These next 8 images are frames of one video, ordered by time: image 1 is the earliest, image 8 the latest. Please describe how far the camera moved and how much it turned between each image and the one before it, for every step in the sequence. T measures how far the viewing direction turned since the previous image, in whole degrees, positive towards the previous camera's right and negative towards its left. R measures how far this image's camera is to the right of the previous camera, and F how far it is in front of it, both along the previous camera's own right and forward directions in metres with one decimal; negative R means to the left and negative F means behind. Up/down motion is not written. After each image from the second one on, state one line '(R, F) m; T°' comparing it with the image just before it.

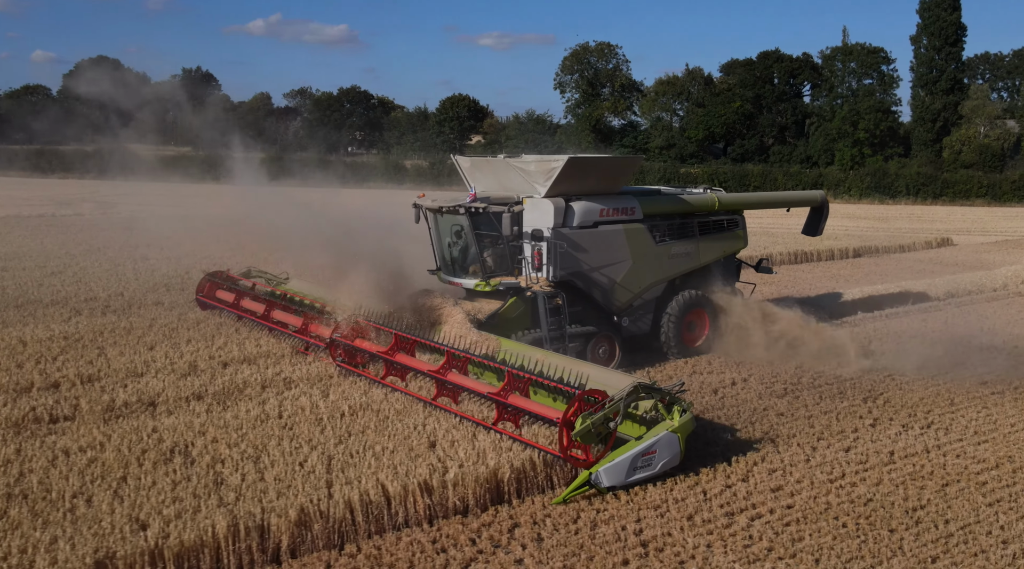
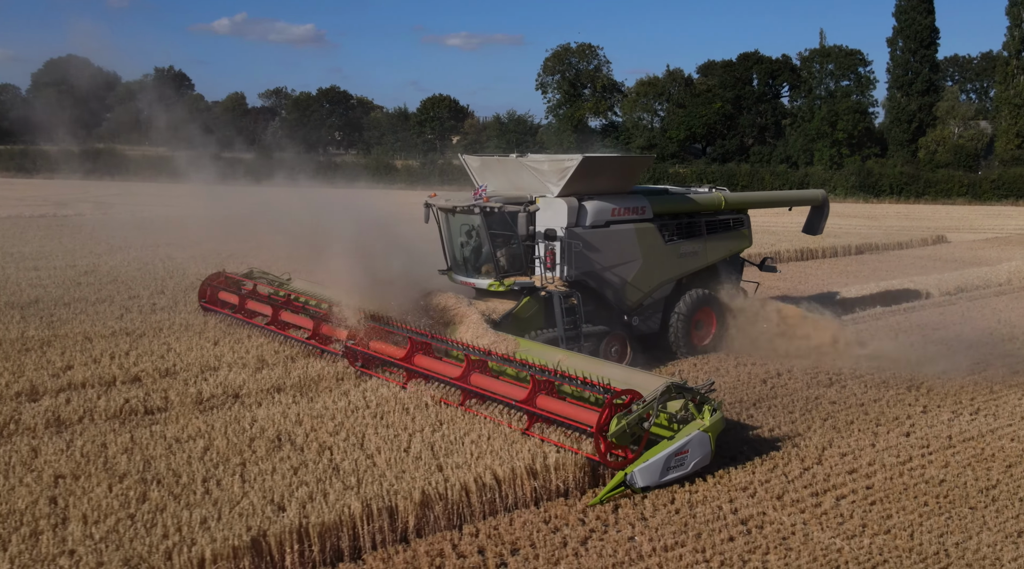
(-0.7, -0.2) m; +2°
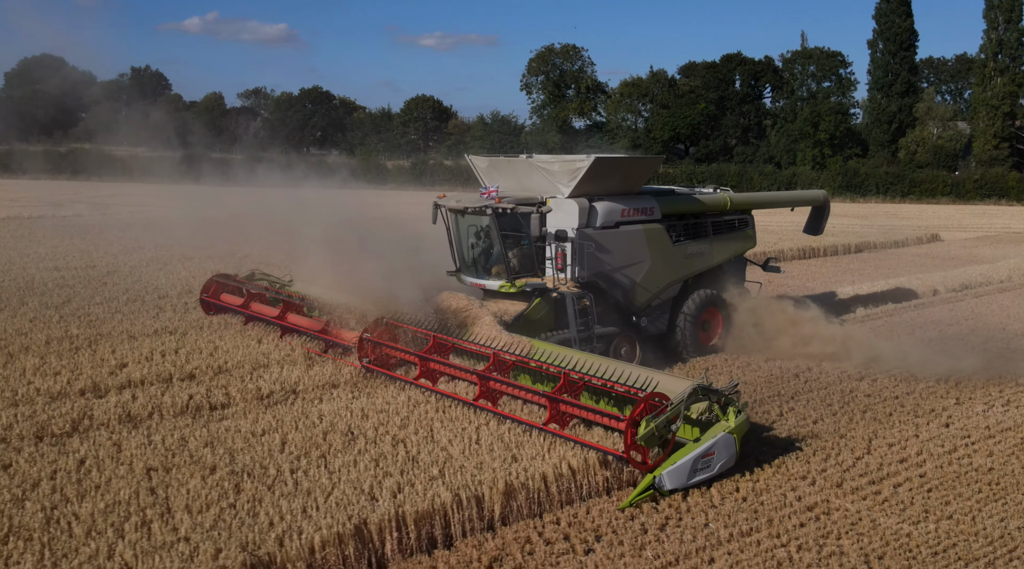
(-0.5, -0.1) m; +1°
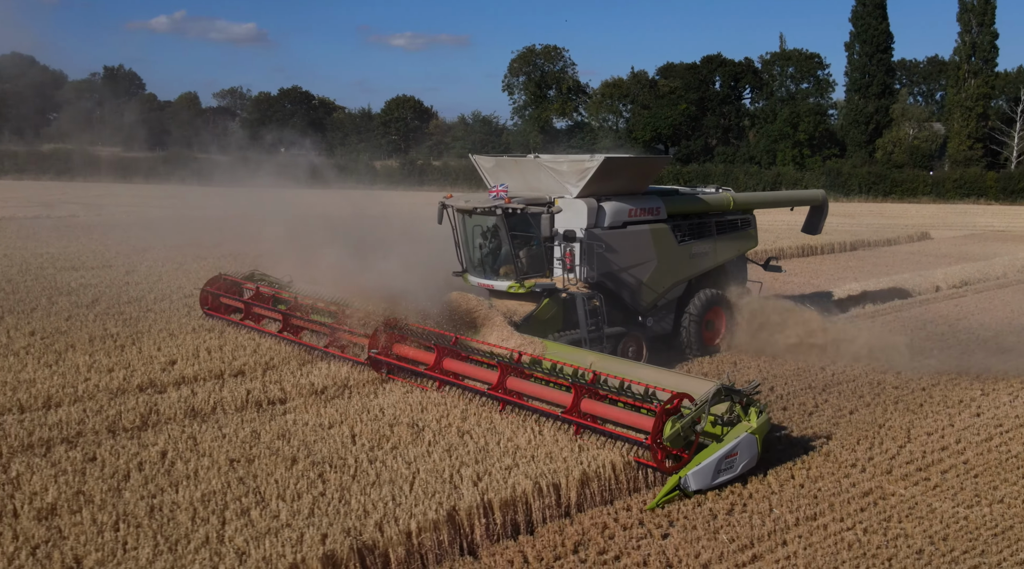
(-0.5, -0.1) m; +2°
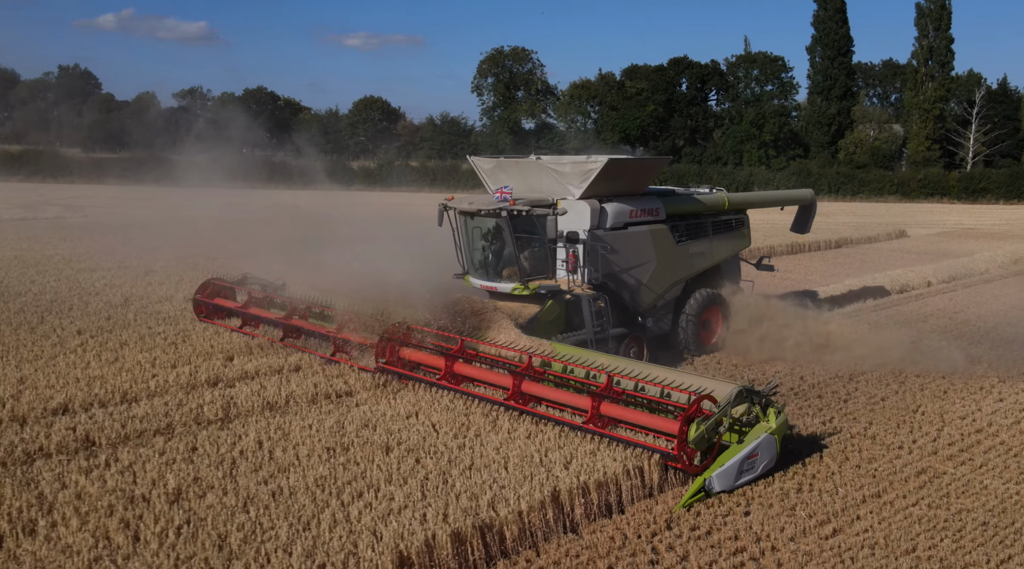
(-0.6, -0.2) m; +2°
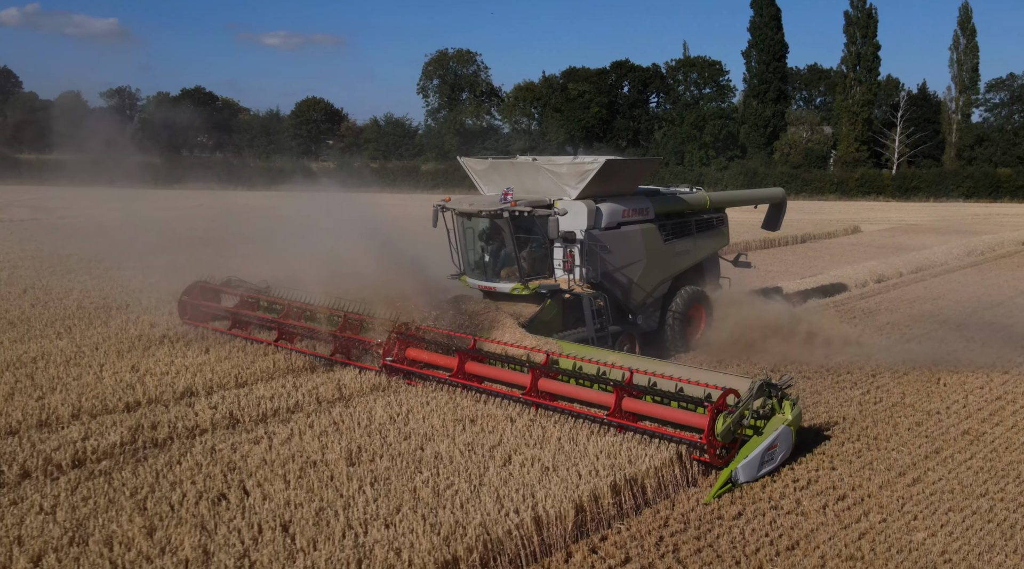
(-1.0, -0.4) m; +4°
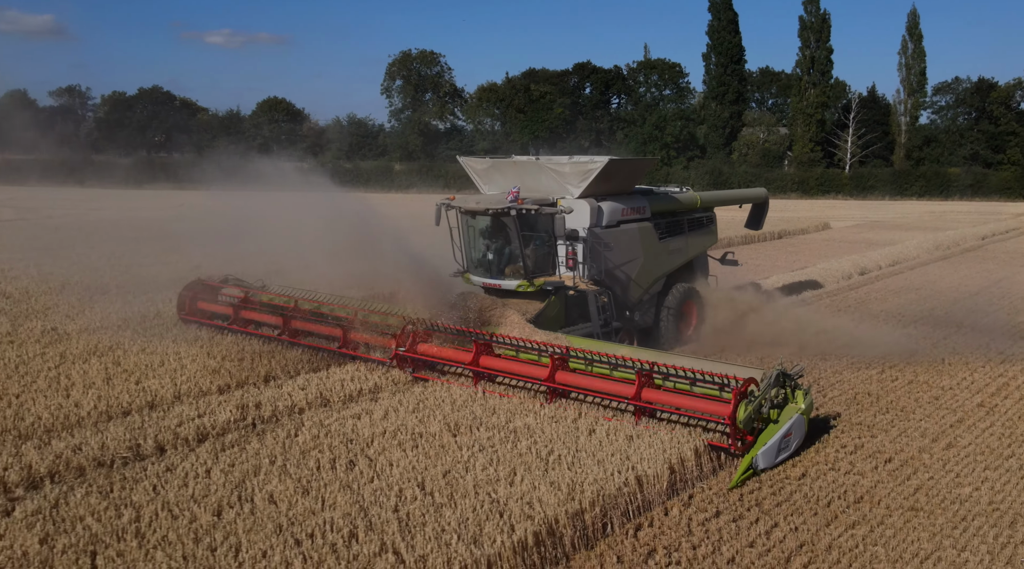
(-0.8, -0.4) m; +3°
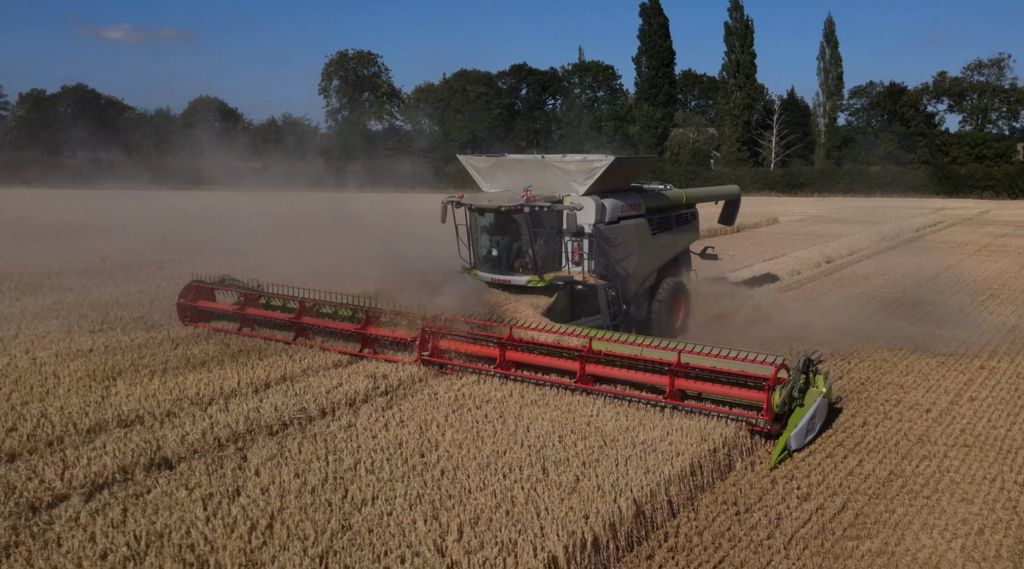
(-1.2, -0.6) m; +5°
